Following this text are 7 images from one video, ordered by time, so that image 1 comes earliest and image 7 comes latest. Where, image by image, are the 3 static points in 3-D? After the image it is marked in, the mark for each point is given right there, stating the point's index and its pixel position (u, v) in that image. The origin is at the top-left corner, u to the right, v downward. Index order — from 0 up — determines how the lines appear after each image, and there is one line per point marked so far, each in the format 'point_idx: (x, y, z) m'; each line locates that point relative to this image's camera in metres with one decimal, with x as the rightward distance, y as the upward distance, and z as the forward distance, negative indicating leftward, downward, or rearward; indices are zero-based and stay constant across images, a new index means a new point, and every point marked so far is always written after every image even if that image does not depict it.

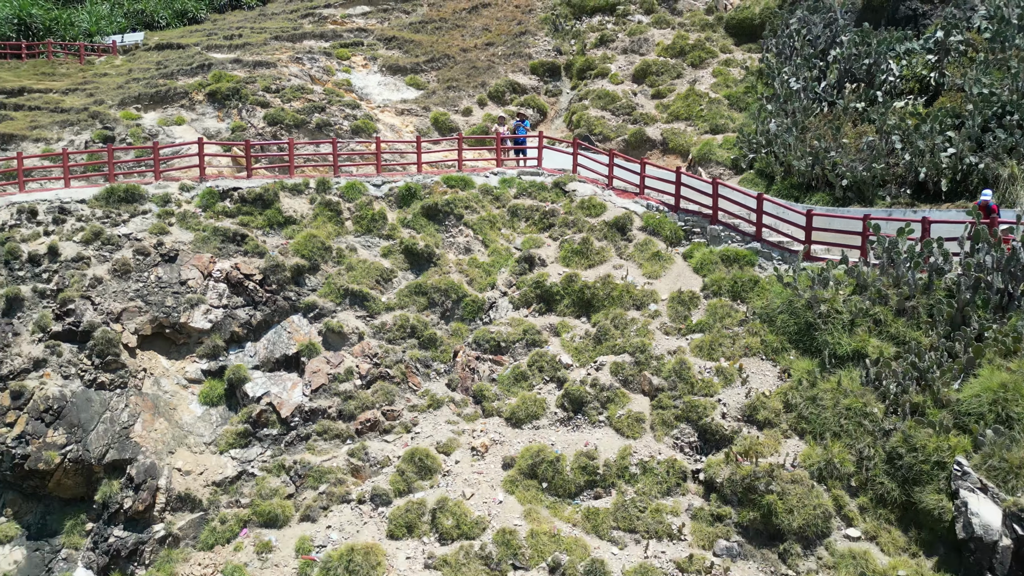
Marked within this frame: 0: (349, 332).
0: (-2.3, -0.6, +13.0) m
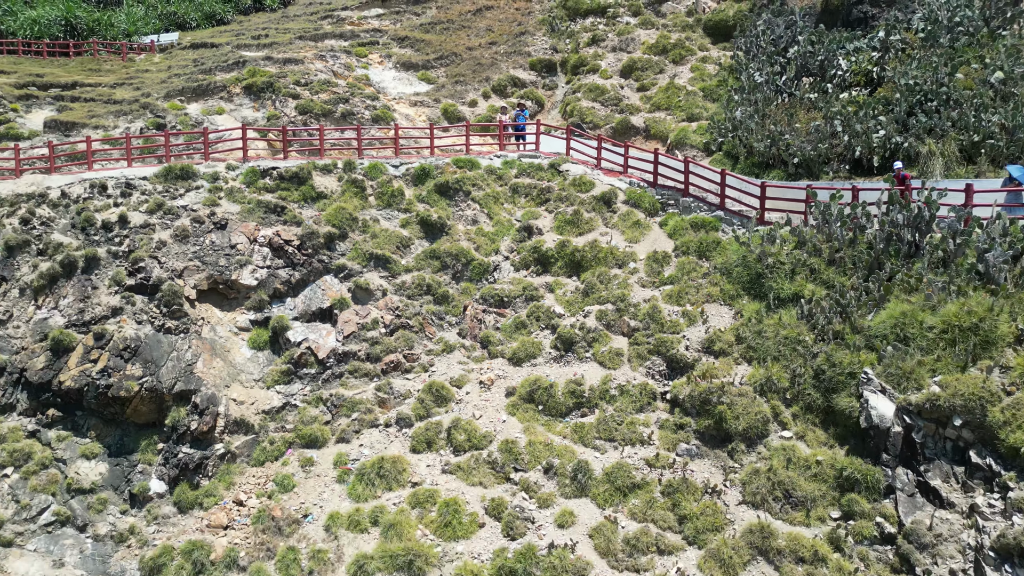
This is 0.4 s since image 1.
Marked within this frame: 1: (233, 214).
0: (-2.3, 0.0, +15.3) m
1: (-4.7, +1.3, +15.8) m
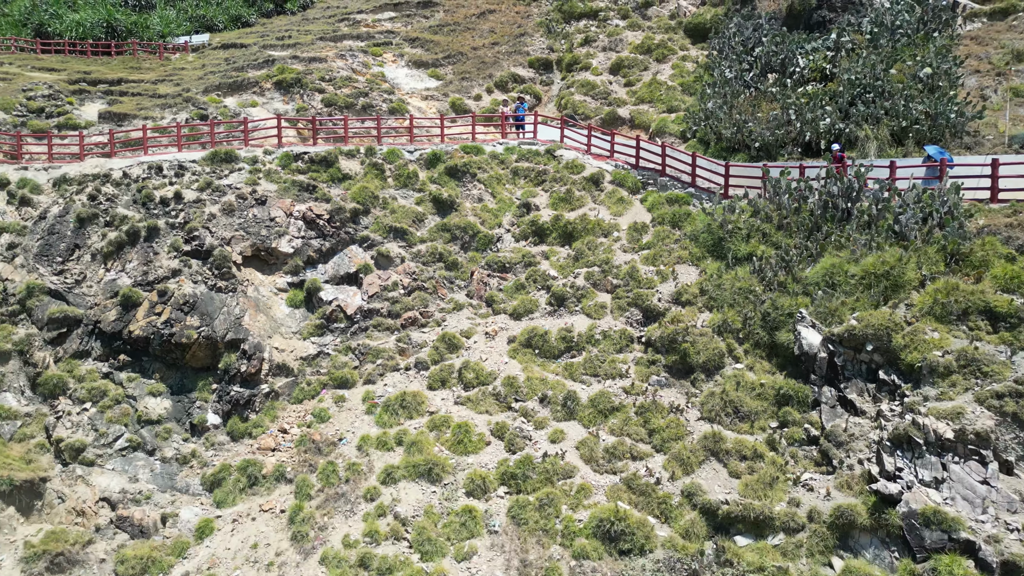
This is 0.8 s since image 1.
0: (-2.3, +0.6, +17.7) m
1: (-4.7, +1.9, +18.2) m
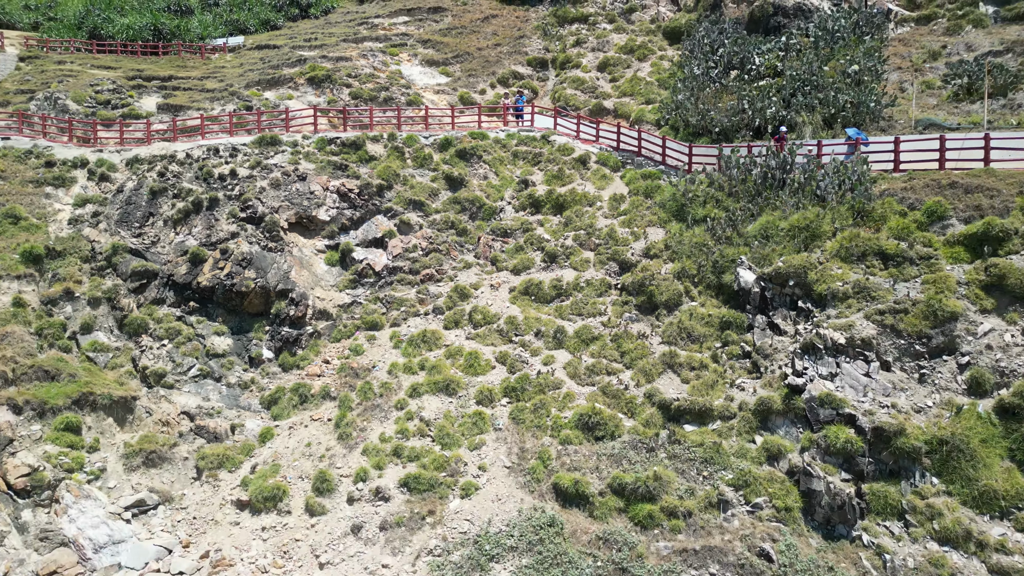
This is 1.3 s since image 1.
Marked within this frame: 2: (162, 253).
0: (-2.3, +1.5, +21.1) m
1: (-4.7, +2.8, +21.6) m
2: (-7.5, +0.8, +19.9) m
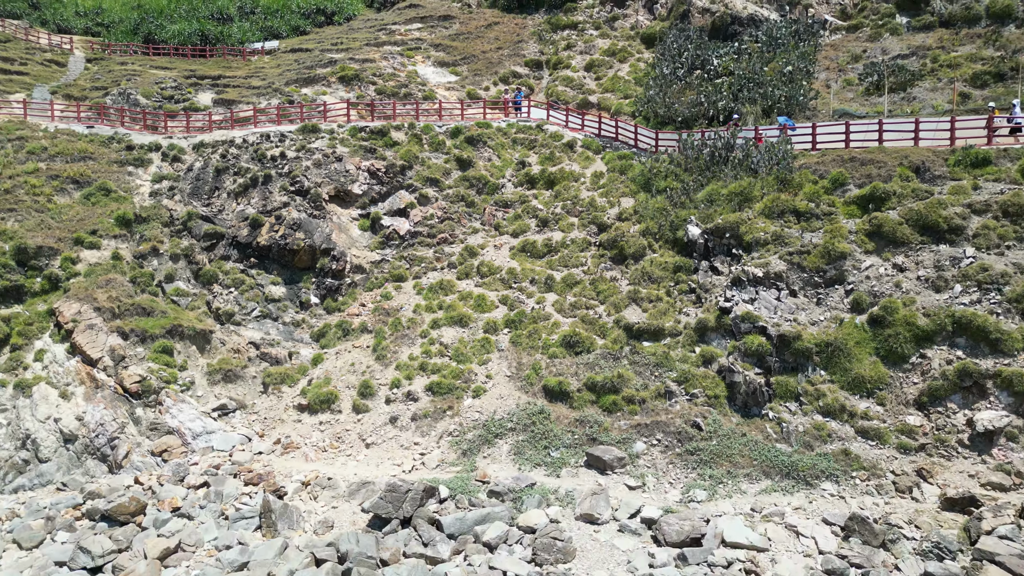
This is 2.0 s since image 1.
0: (-2.3, +2.5, +25.6) m
1: (-4.7, +3.8, +26.1) m
2: (-7.5, +1.8, +24.4) m
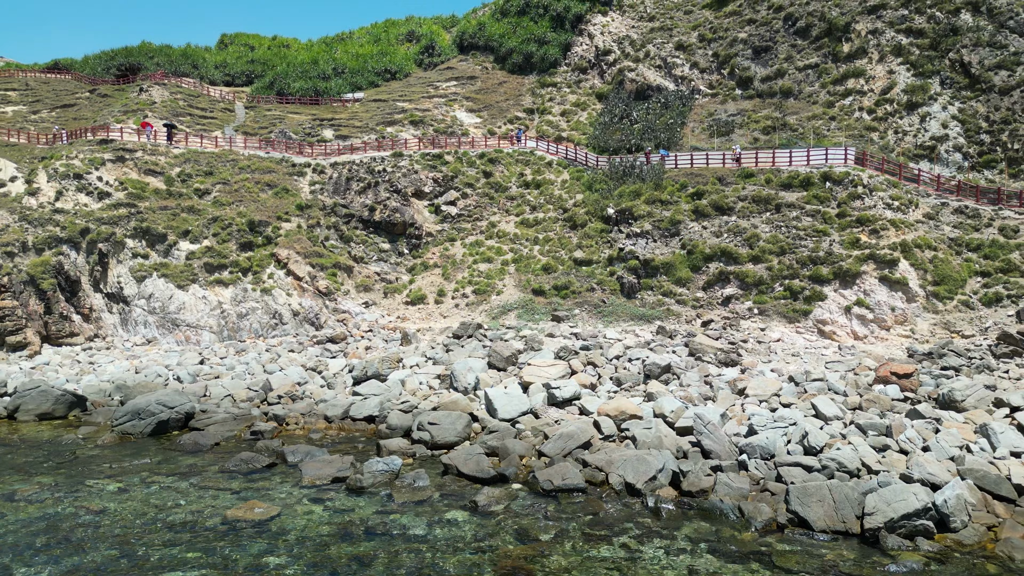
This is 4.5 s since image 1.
0: (-2.1, +4.5, +44.3) m
1: (-4.5, +5.8, +44.8) m
2: (-7.4, +3.8, +43.2) m
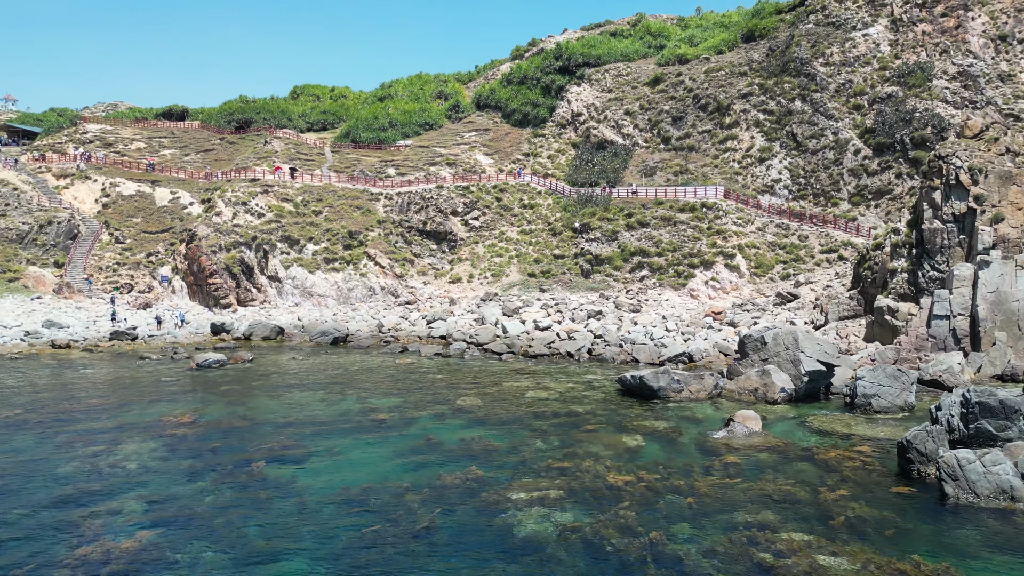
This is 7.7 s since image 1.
0: (-1.9, +5.5, +68.1) m
1: (-4.3, +6.9, +68.6) m
2: (-7.2, +4.9, +67.0) m
